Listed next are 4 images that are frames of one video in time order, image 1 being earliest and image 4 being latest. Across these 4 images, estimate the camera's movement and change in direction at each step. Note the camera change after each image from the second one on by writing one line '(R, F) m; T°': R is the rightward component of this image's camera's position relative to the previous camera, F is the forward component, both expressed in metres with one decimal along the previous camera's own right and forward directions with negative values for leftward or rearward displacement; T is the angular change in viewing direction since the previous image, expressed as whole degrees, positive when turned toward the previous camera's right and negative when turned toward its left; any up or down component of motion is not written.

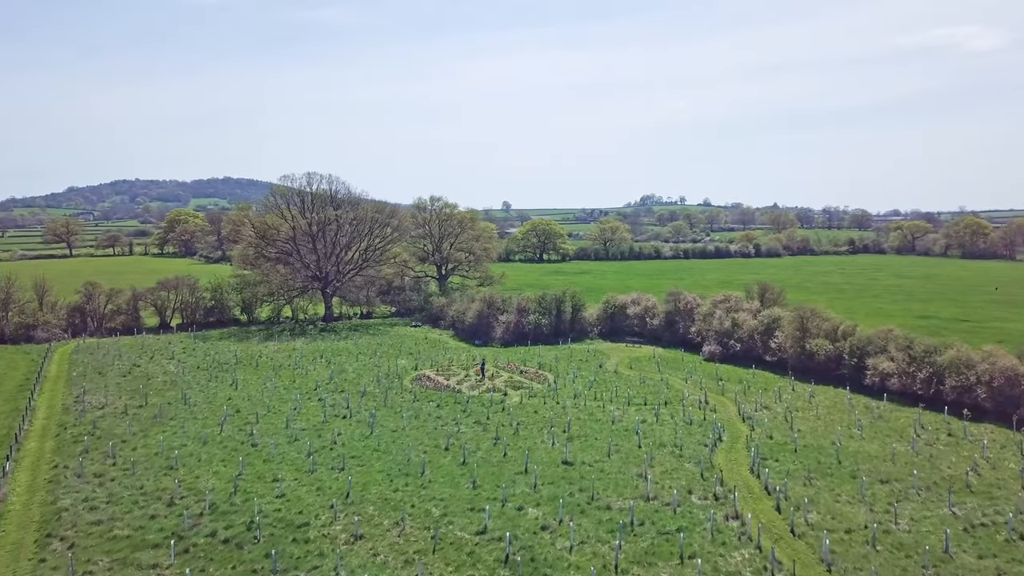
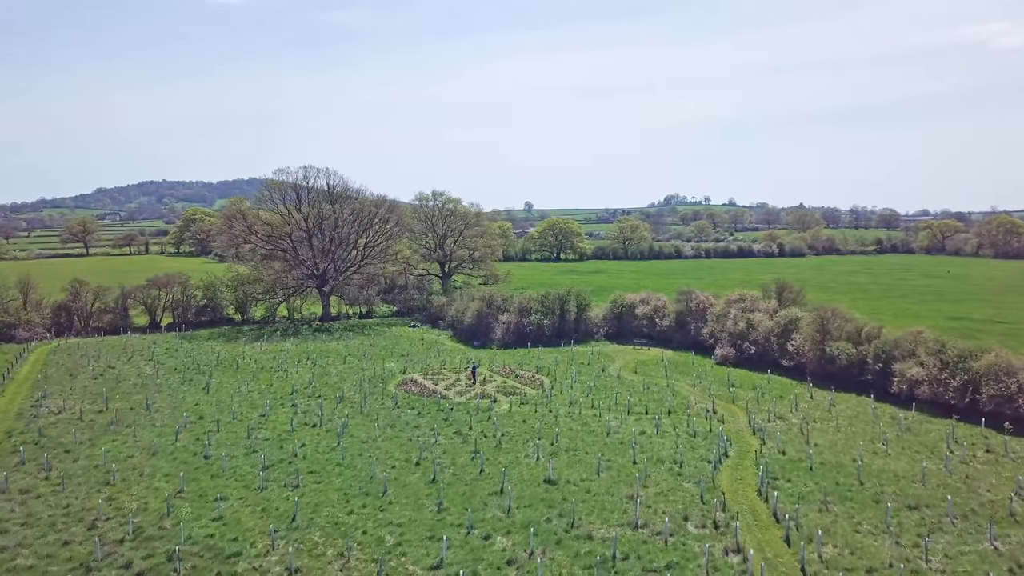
(+1.6, +2.8) m; -2°
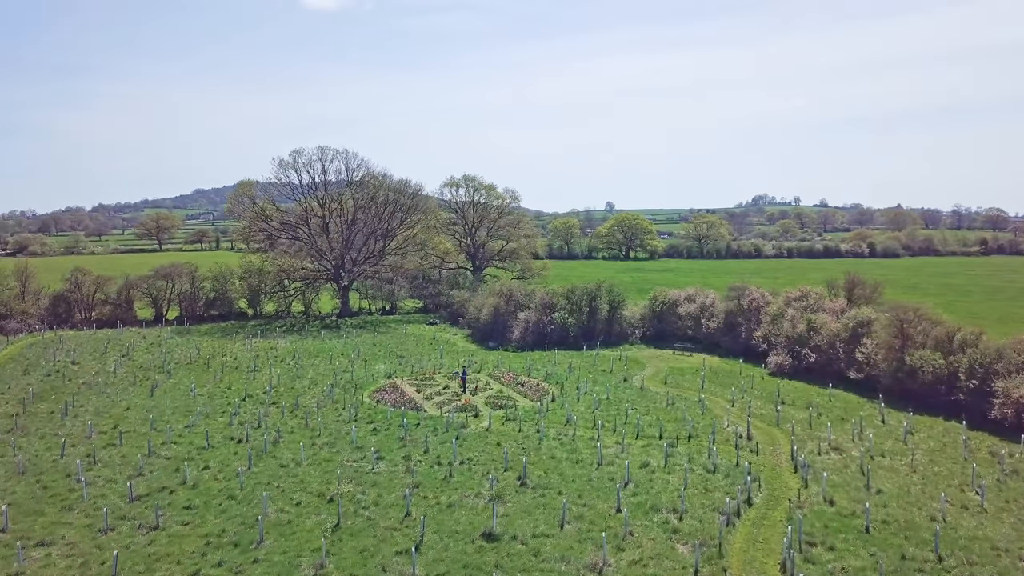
(+4.0, +6.3) m; -7°
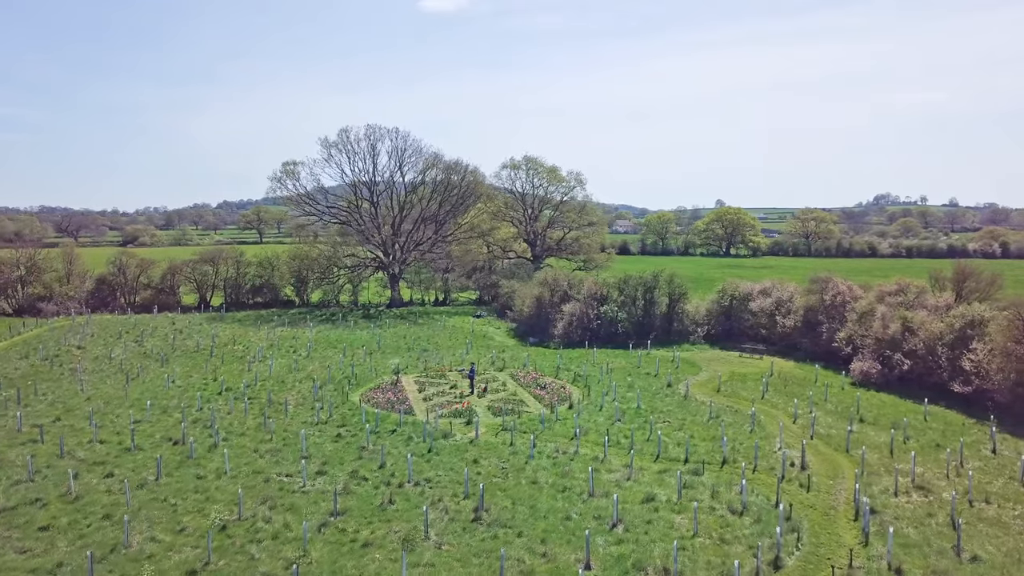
(+3.8, +5.1) m; -9°
